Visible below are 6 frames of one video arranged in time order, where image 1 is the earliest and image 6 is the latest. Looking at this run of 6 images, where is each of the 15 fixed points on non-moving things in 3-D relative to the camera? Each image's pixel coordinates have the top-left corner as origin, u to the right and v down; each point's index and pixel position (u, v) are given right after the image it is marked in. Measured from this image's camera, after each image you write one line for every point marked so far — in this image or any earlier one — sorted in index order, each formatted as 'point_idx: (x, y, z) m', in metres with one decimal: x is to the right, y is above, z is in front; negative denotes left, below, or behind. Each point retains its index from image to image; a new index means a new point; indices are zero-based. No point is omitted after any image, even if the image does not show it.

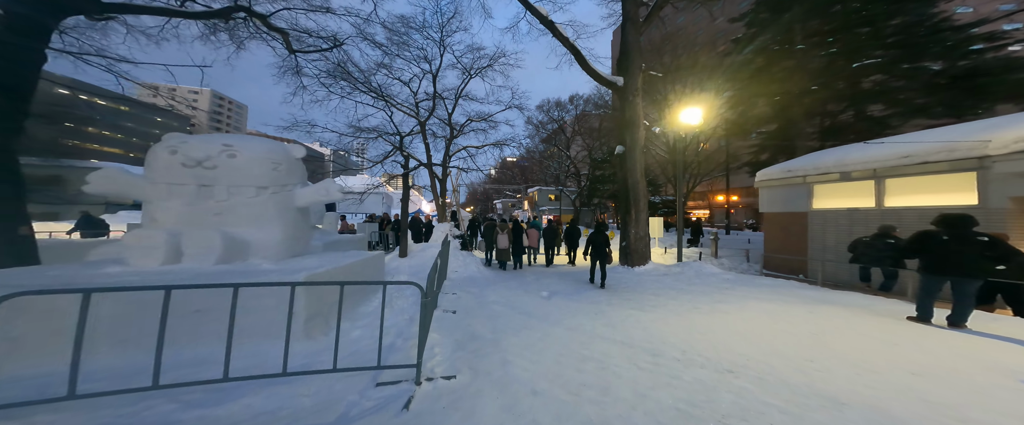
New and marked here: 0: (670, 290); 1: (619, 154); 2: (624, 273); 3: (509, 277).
0: (+3.9, -1.9, +8.1) m
1: (+3.9, +2.1, +12.0) m
2: (+3.6, -2.0, +10.4) m
3: (-0.2, -2.0, +10.0) m
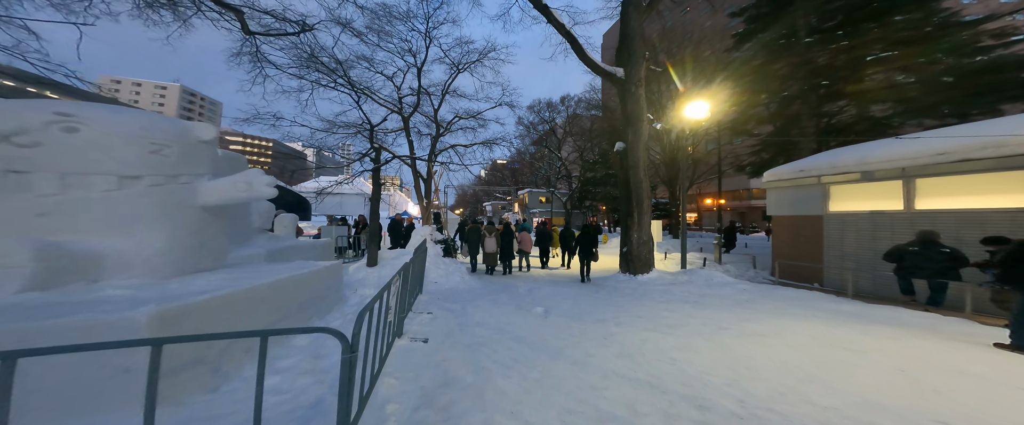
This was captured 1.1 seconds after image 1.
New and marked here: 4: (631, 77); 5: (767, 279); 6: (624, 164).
0: (+3.7, -1.9, +7.0) m
1: (+3.5, +2.0, +11.0) m
2: (+3.3, -2.0, +9.3) m
3: (-0.5, -2.1, +8.8) m
4: (+3.9, +4.4, +10.4) m
5: (+7.9, -2.1, +10.2) m
6: (+3.7, +1.6, +10.9) m
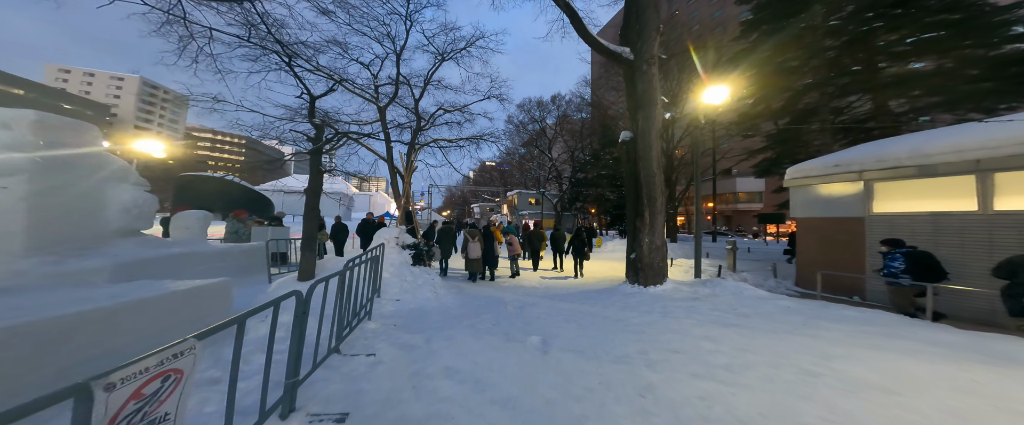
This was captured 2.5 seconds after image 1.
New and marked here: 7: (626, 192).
0: (+3.4, -1.9, +5.4) m
1: (+3.2, +2.0, +9.4) m
2: (+2.9, -2.0, +7.7) m
3: (-0.8, -2.0, +7.1) m
4: (+3.5, +4.4, +8.9) m
5: (+7.5, -2.1, +8.8) m
6: (+3.4, +1.6, +9.3) m
7: (+3.3, +0.5, +9.1) m
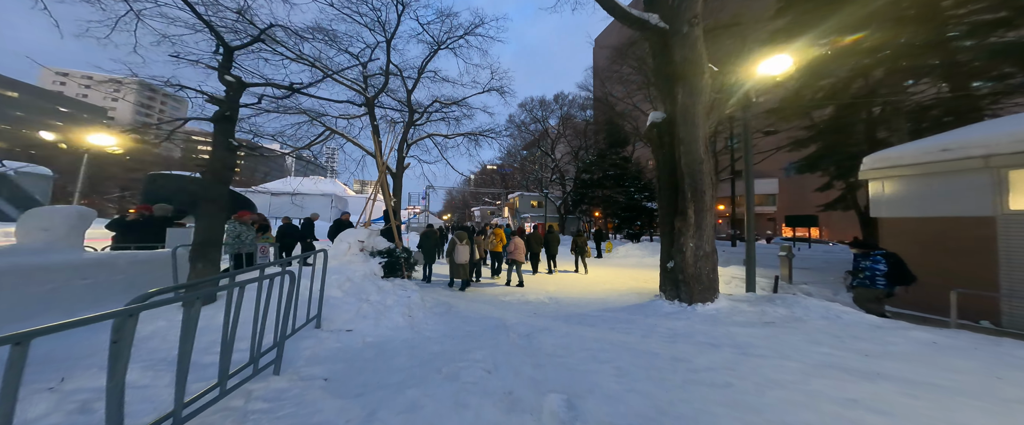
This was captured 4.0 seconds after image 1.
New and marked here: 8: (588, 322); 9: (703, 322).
0: (+3.5, -1.7, +3.5) m
1: (+3.2, +2.1, +7.5) m
2: (+3.0, -1.9, +5.8) m
3: (-0.7, -1.9, +5.1) m
4: (+3.6, +4.4, +7.0) m
5: (+7.6, -2.0, +6.8) m
6: (+3.5, +1.7, +7.4) m
7: (+3.3, +0.6, +7.2) m
8: (+1.5, -2.1, +6.2) m
9: (+3.3, -1.9, +5.5) m
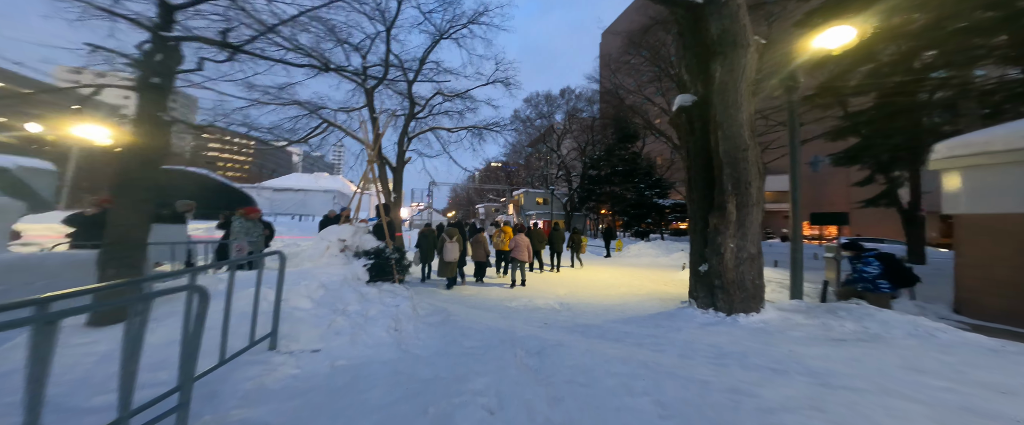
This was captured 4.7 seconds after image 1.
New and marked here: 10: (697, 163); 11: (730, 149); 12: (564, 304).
0: (+3.6, -1.7, +2.5) m
1: (+3.4, +2.2, +6.5) m
2: (+3.1, -1.8, +4.8) m
3: (-0.6, -1.8, +4.2) m
4: (+3.8, +4.5, +6.0) m
5: (+7.8, -1.9, +5.8) m
6: (+3.6, +1.8, +6.4) m
7: (+3.5, +0.7, +6.2) m
8: (+1.6, -2.0, +5.3) m
9: (+3.4, -1.8, +4.6) m
10: (+3.5, +1.0, +6.2) m
11: (+3.7, +1.2, +5.4) m
12: (+1.3, -2.2, +7.9) m
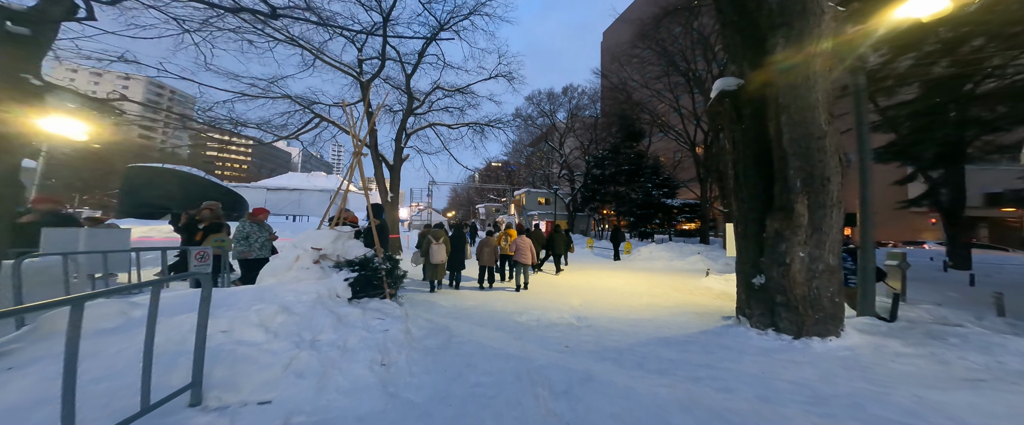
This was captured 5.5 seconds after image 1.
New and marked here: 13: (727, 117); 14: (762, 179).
0: (+3.8, -1.7, +1.5) m
1: (+3.6, +2.2, +5.5) m
2: (+3.4, -1.8, +3.8) m
3: (-0.4, -1.8, +3.2) m
4: (+4.0, +4.5, +5.0) m
5: (+8.0, -1.9, +4.8) m
6: (+3.8, +1.8, +5.4) m
7: (+3.7, +0.6, +5.2) m
8: (+1.8, -2.0, +4.2) m
9: (+3.6, -1.8, +3.5) m
10: (+3.8, +1.0, +5.1) m
11: (+3.9, +1.1, +4.4) m
12: (+1.5, -2.3, +6.8) m
13: (+3.7, +1.8, +5.6) m
14: (+3.8, +0.6, +5.0) m
